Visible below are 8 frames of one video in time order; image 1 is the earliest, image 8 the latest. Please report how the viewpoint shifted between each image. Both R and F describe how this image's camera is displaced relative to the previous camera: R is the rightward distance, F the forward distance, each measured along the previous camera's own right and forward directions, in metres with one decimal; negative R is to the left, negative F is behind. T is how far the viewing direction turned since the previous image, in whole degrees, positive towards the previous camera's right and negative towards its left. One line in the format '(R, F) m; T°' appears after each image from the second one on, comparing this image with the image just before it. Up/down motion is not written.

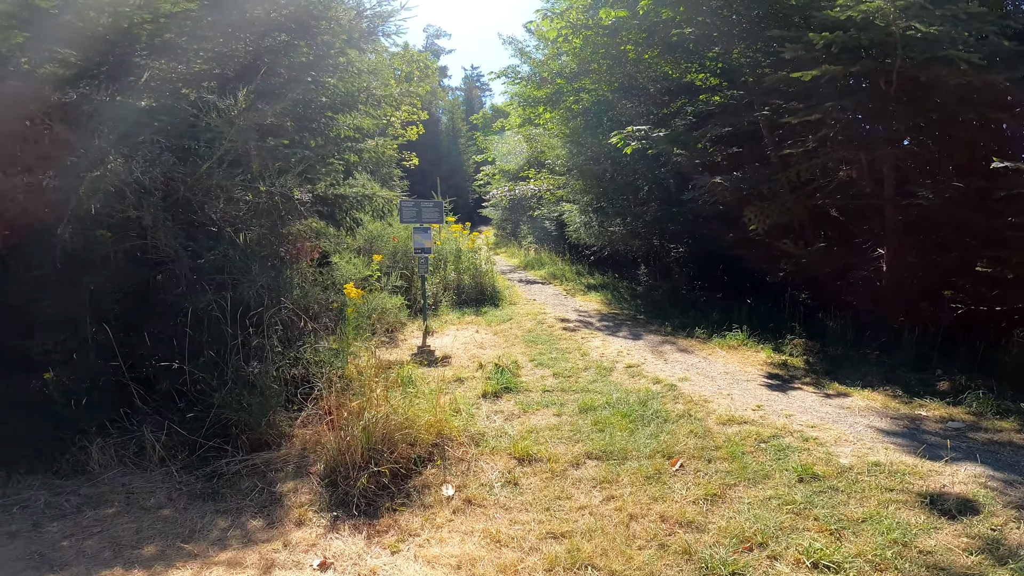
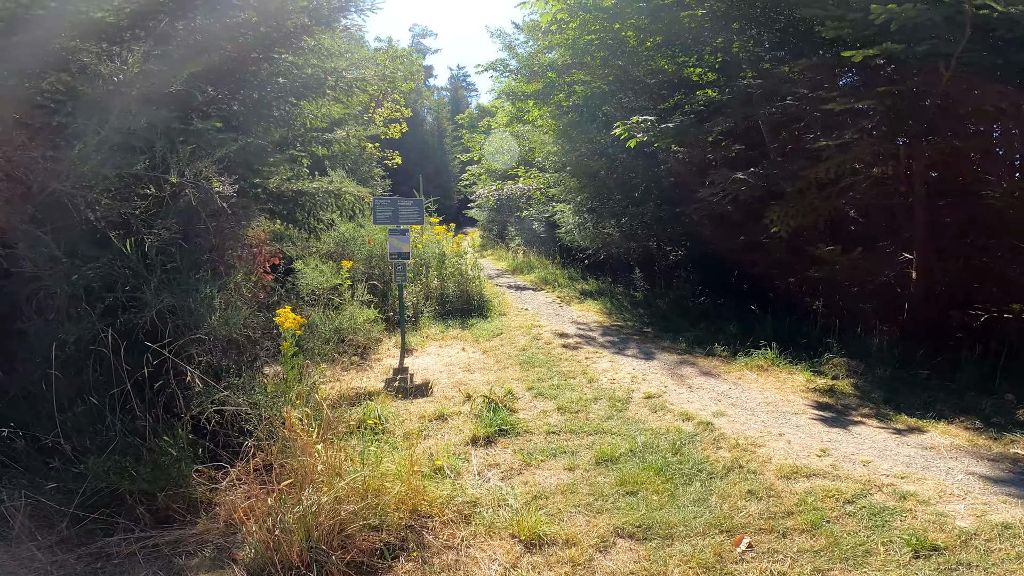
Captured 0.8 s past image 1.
(-0.1, +1.2) m; +2°
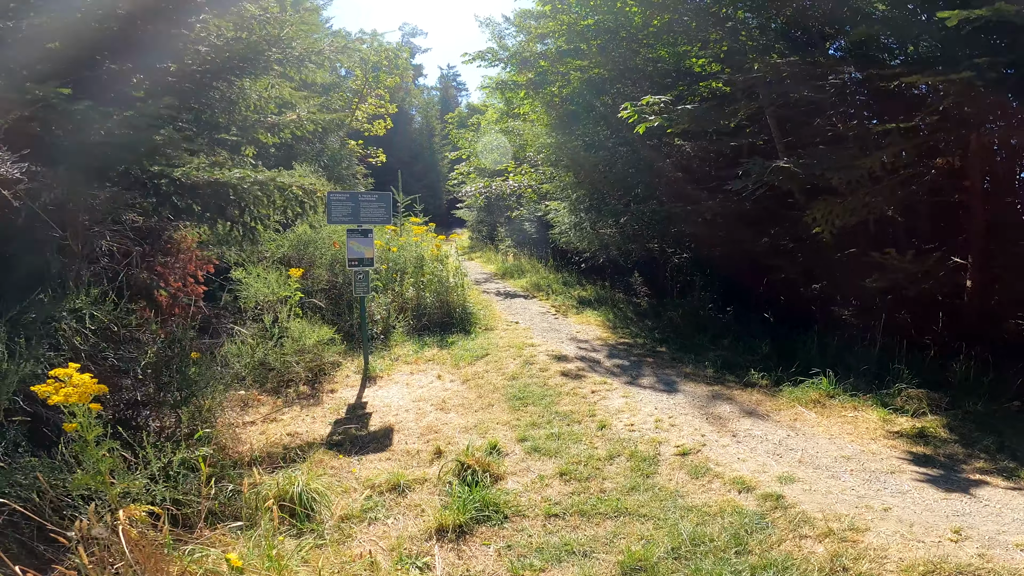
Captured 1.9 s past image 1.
(0.0, +1.4) m; +1°
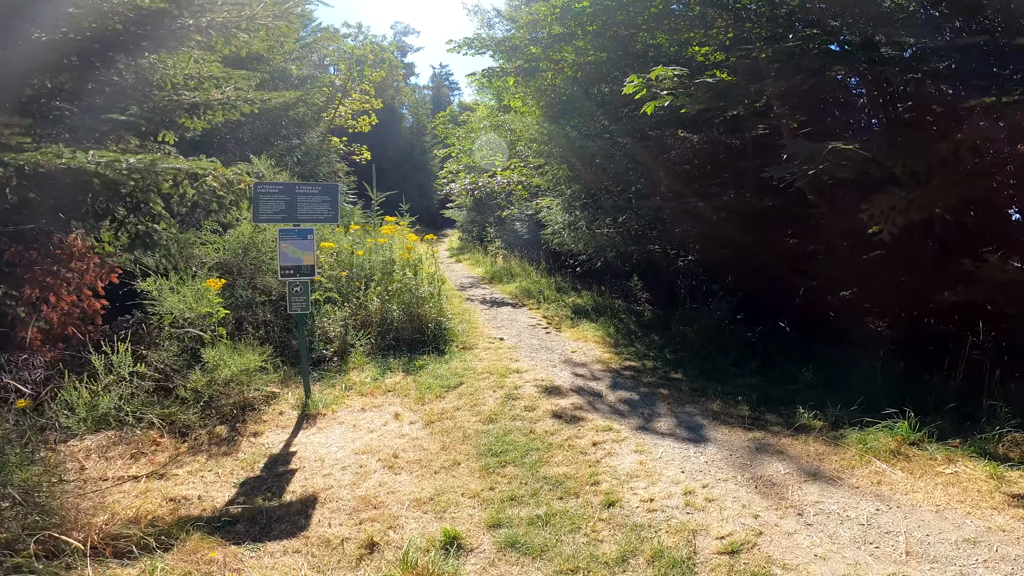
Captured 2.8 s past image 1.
(+0.2, +1.3) m; 0°
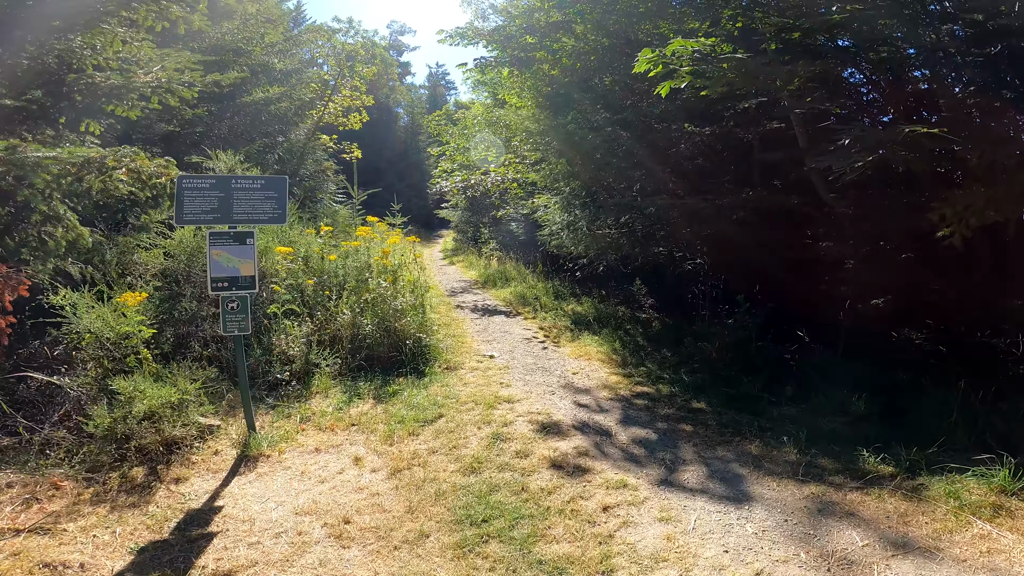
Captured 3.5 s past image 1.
(+0.1, +0.9) m; 0°
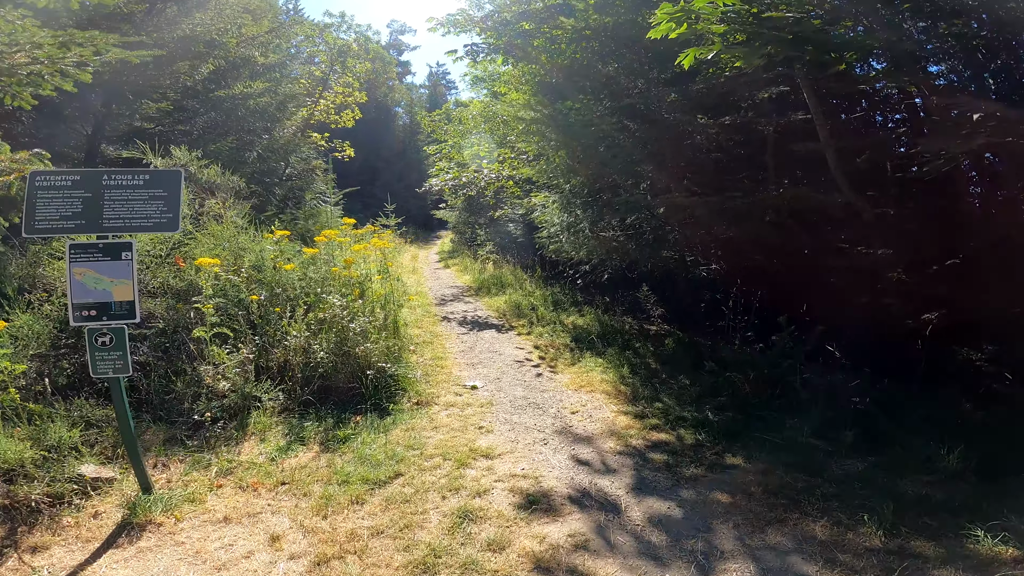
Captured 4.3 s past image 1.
(+0.2, +1.0) m; 0°
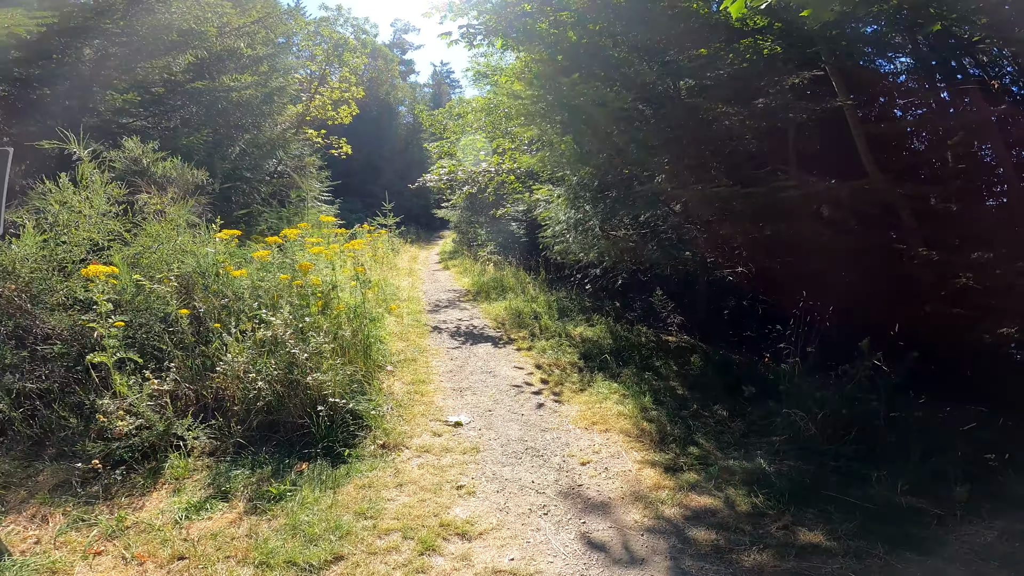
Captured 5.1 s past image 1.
(+0.1, +0.9) m; -1°
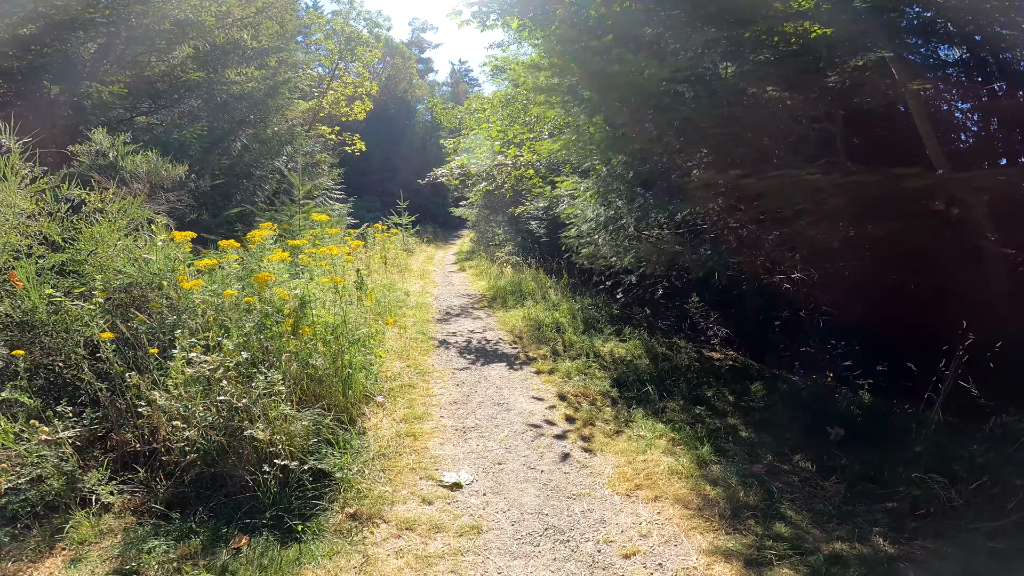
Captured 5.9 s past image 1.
(0.0, +0.8) m; -2°
